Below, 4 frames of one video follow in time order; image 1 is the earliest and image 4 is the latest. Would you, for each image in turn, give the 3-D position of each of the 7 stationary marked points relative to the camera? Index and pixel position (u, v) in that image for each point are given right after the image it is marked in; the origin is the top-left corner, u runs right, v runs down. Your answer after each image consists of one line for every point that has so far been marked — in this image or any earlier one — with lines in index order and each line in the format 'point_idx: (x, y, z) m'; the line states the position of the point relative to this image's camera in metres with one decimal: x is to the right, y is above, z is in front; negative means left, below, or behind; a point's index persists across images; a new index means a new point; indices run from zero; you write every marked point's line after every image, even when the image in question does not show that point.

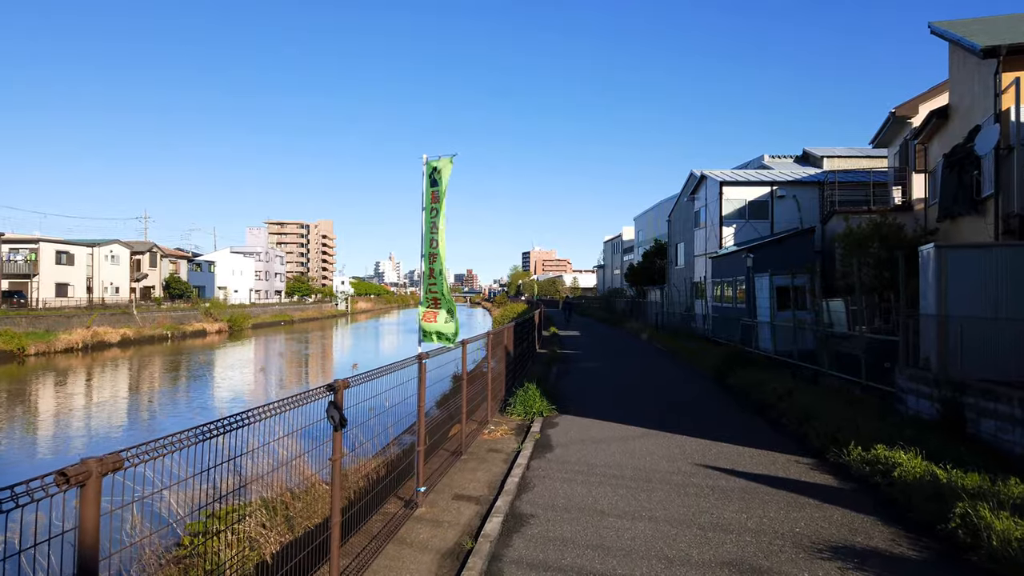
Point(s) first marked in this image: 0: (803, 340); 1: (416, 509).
0: (+6.1, -1.1, +13.8) m
1: (-0.7, -1.7, +5.0) m
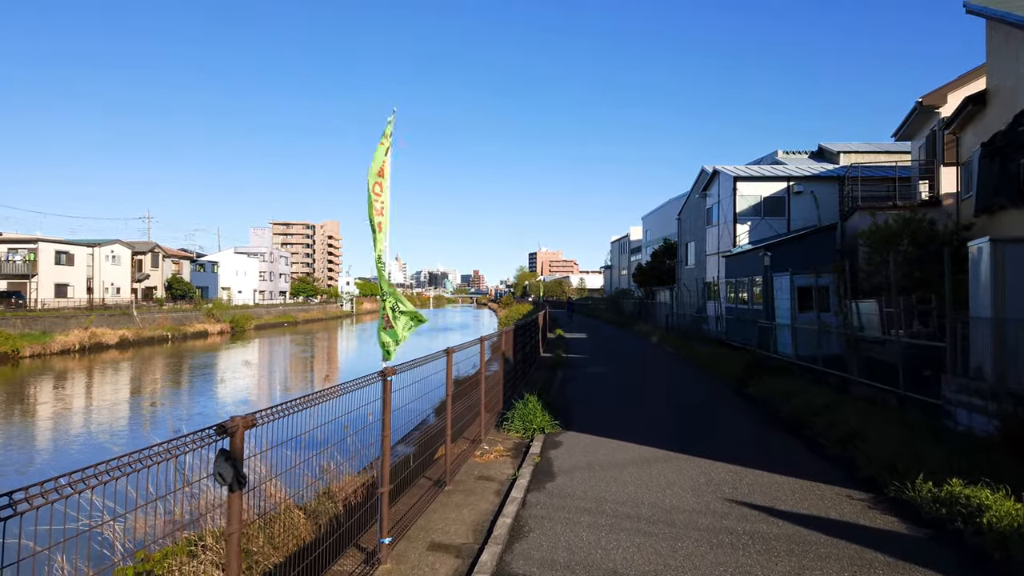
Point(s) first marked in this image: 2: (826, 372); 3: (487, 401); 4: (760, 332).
0: (+6.1, -1.1, +12.7) m
1: (-0.8, -1.7, +4.0) m
2: (+6.1, -1.6, +12.8) m
3: (-0.3, -1.4, +7.9) m
4: (+6.3, -1.1, +16.7) m
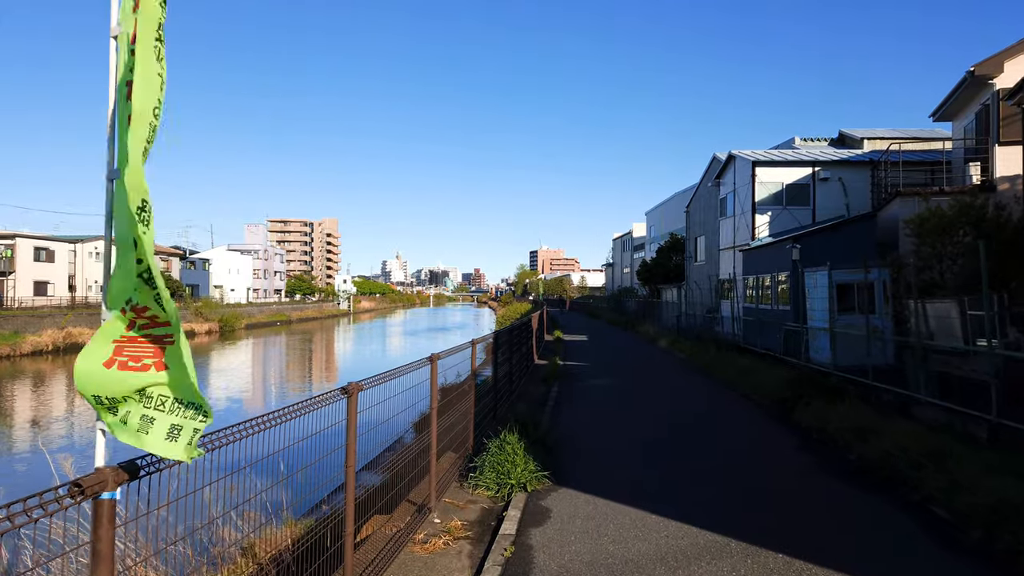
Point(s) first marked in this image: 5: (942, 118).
0: (+5.9, -1.0, +10.4) m
1: (-1.1, -1.7, +1.7) m
2: (+5.8, -1.6, +10.5) m
3: (-0.6, -1.3, +5.6) m
4: (+6.1, -1.1, +14.4) m
5: (+12.3, +4.9, +18.8) m
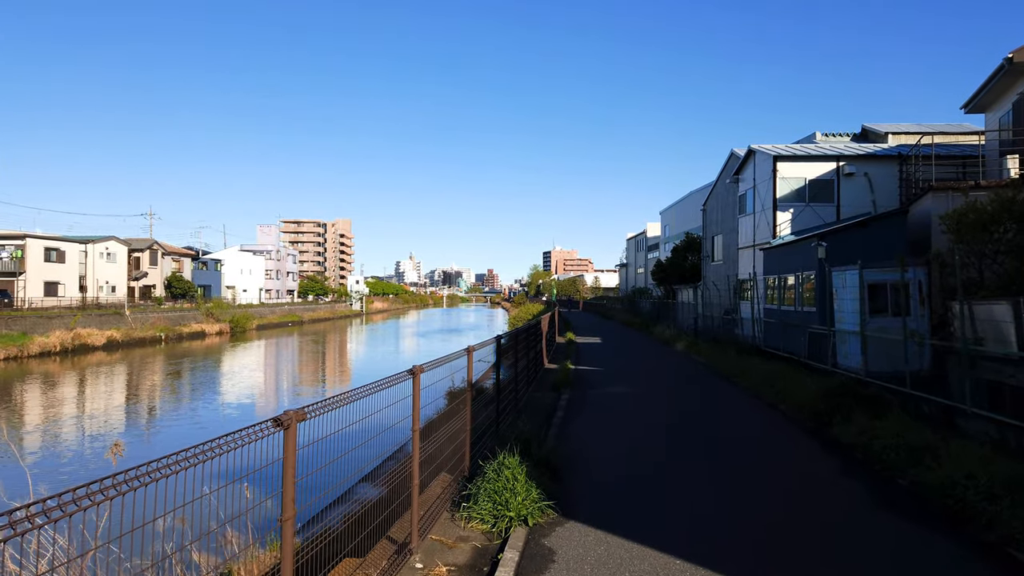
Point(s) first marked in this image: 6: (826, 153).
0: (+6.0, -1.0, +9.5) m
1: (-1.2, -1.7, +0.9) m
2: (+5.9, -1.6, +9.6) m
3: (-0.6, -1.3, +4.9) m
4: (+6.2, -1.1, +13.5) m
5: (+12.6, +4.9, +17.8) m
6: (+9.5, +4.1, +19.8) m
